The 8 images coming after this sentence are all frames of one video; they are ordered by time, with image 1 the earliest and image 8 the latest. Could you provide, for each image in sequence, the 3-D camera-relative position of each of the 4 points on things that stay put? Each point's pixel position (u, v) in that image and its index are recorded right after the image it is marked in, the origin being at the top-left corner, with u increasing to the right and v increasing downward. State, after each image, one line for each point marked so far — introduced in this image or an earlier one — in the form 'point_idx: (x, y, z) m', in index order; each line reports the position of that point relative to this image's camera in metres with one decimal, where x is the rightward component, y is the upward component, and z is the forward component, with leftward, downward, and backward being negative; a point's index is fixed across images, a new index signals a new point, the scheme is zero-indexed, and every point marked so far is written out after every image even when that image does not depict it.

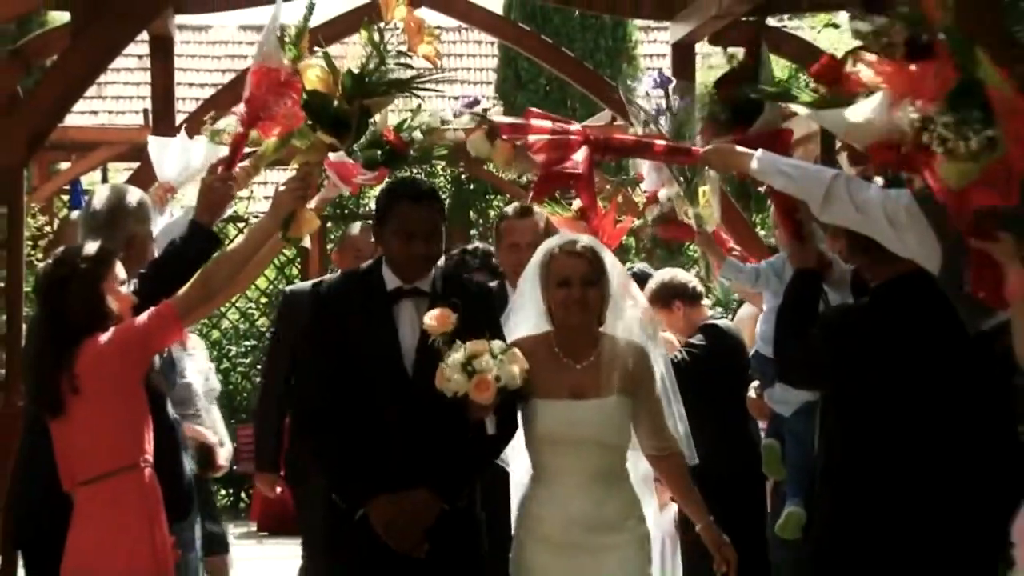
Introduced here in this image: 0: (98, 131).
0: (-2.9, +0.9, +6.7) m
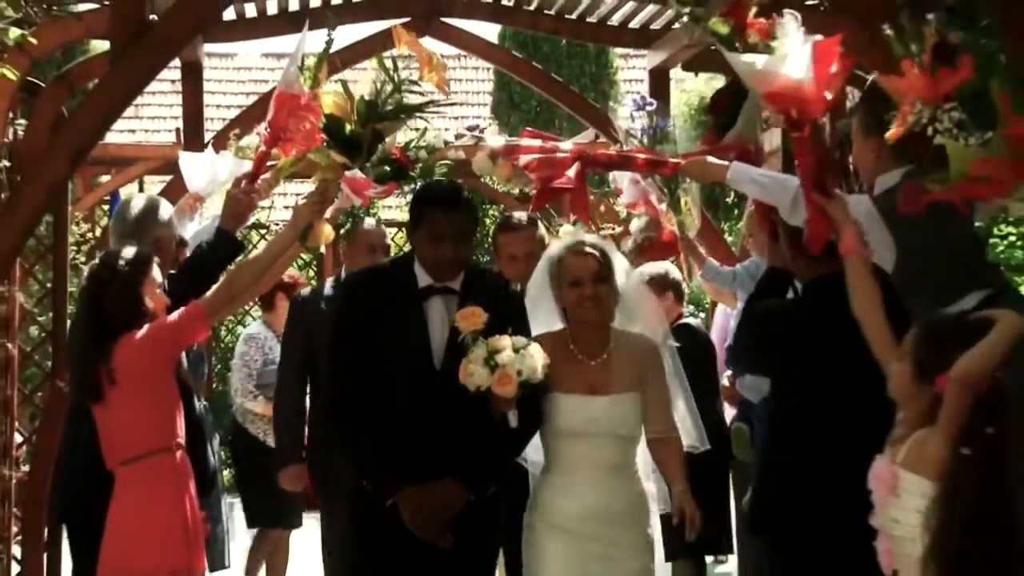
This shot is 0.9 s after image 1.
0: (-2.6, +1.0, +7.2) m
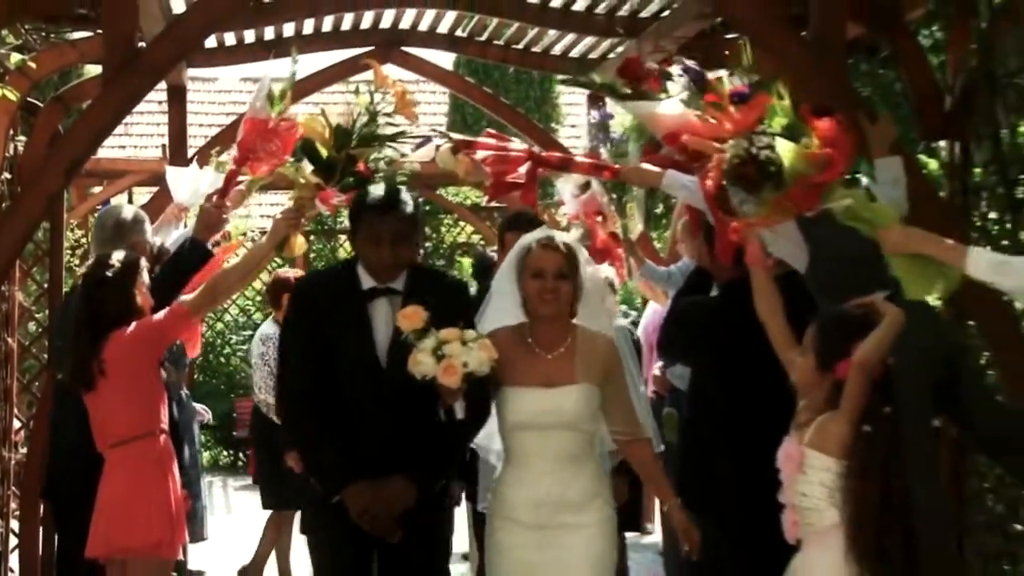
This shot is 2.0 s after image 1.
0: (-2.9, +1.0, +7.6) m
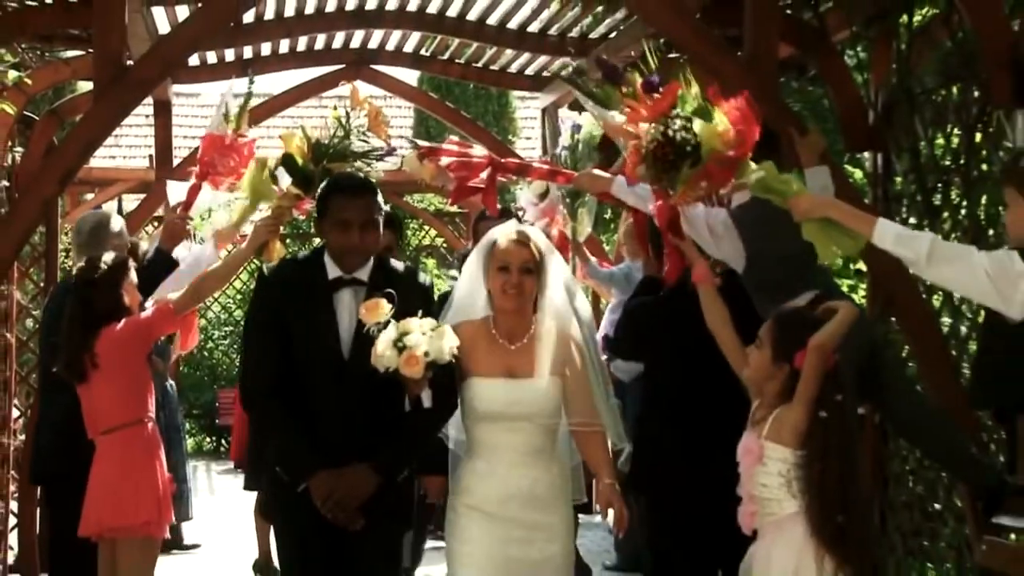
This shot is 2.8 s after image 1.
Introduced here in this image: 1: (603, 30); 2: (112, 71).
0: (-3.1, +1.0, +7.9) m
1: (+0.5, +1.4, +5.9) m
2: (-1.7, +0.9, +4.3) m
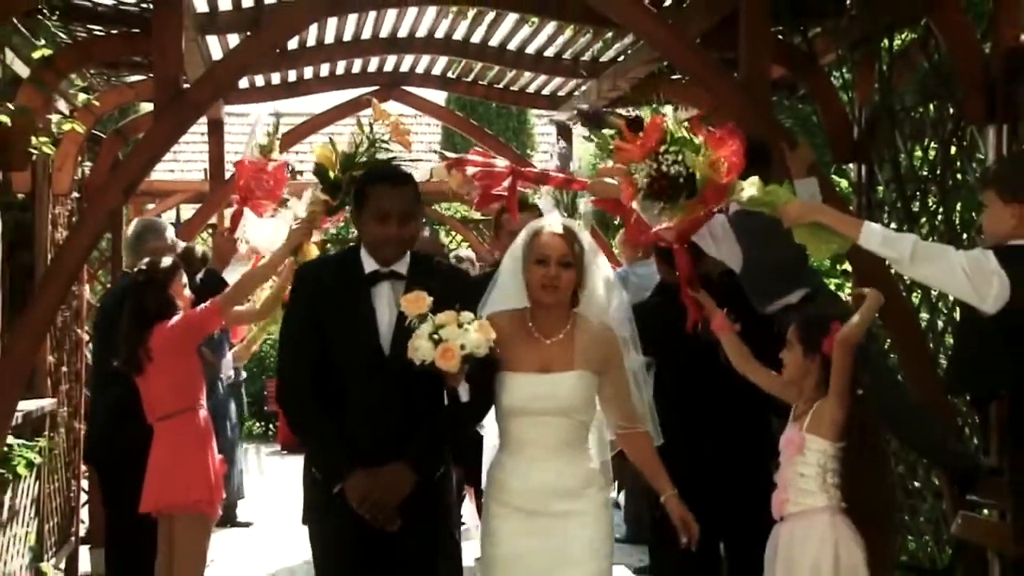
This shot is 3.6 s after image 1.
0: (-2.9, +1.0, +8.4) m
1: (+0.6, +1.4, +6.3) m
2: (-1.6, +0.9, +4.8) m
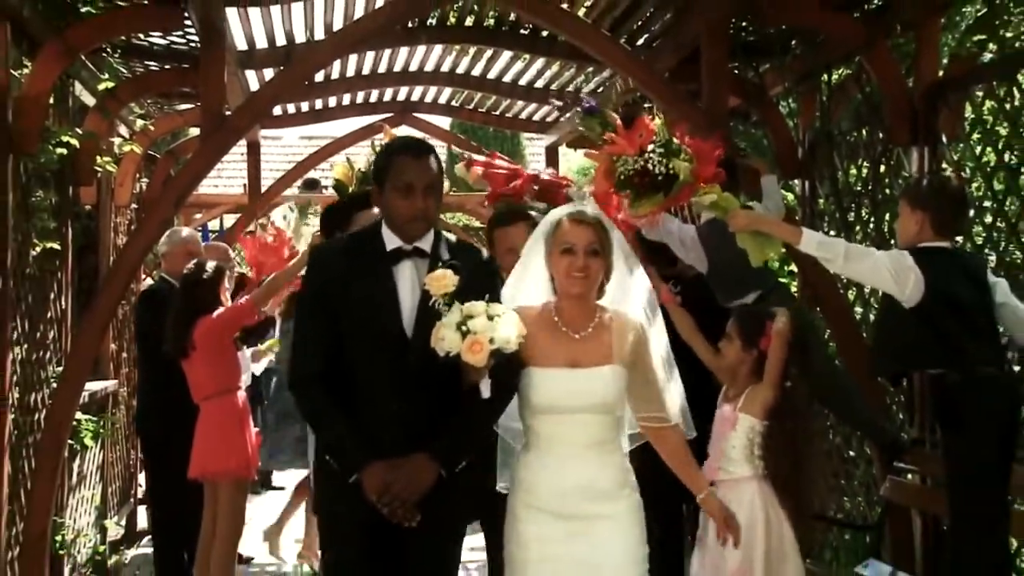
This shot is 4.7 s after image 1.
0: (-3.0, +1.0, +9.2) m
1: (+0.6, +1.5, +7.1) m
2: (-1.6, +0.9, +5.6) m
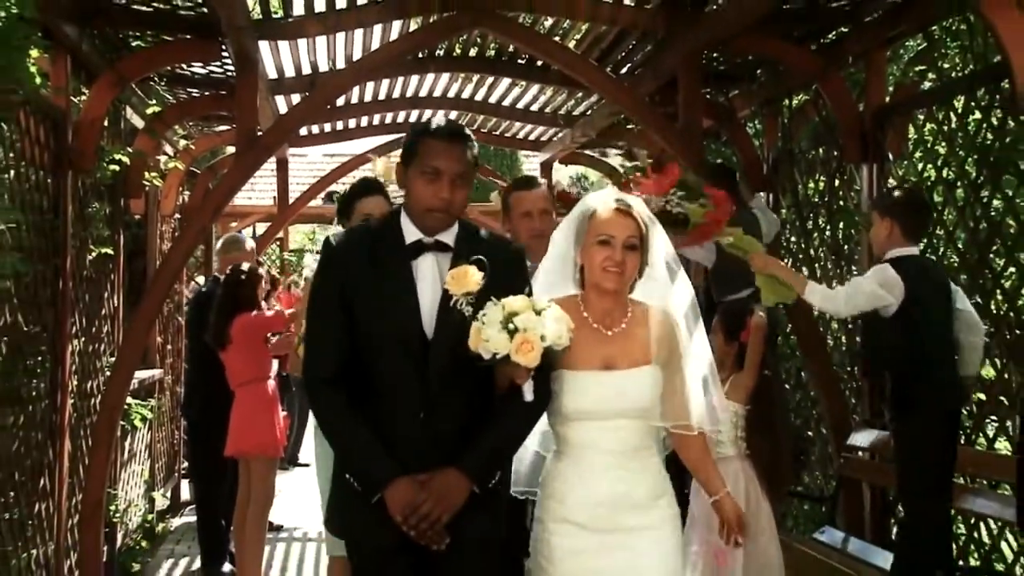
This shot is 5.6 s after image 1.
0: (-3.0, +1.0, +10.0) m
1: (+0.6, +1.5, +7.9) m
2: (-1.6, +0.9, +6.4) m
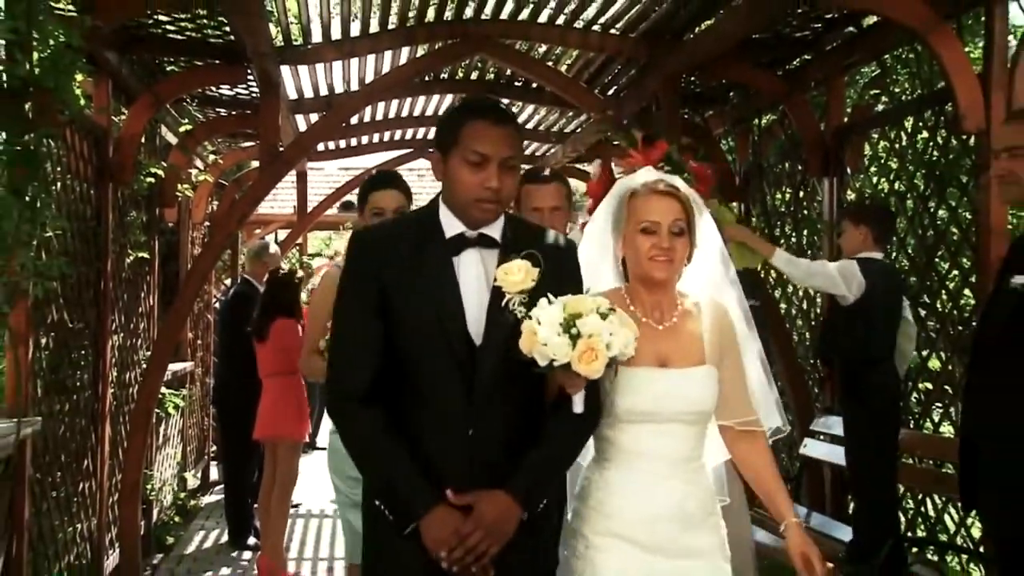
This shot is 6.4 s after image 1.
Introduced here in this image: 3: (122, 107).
0: (-3.0, +1.0, +10.6) m
1: (+0.6, +1.5, +8.6) m
2: (-1.7, +0.9, +7.1) m
3: (-2.7, +1.3, +7.1) m
